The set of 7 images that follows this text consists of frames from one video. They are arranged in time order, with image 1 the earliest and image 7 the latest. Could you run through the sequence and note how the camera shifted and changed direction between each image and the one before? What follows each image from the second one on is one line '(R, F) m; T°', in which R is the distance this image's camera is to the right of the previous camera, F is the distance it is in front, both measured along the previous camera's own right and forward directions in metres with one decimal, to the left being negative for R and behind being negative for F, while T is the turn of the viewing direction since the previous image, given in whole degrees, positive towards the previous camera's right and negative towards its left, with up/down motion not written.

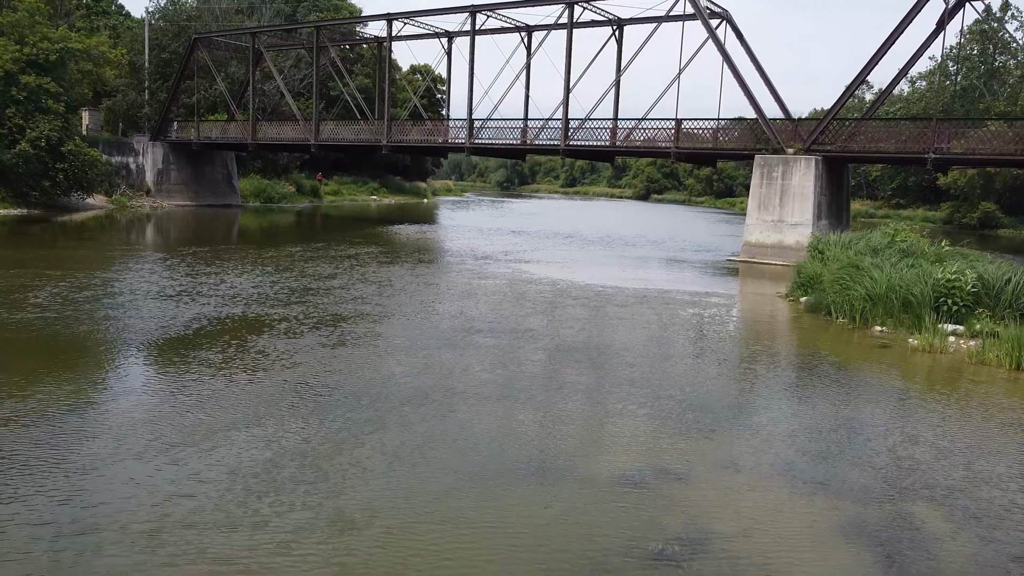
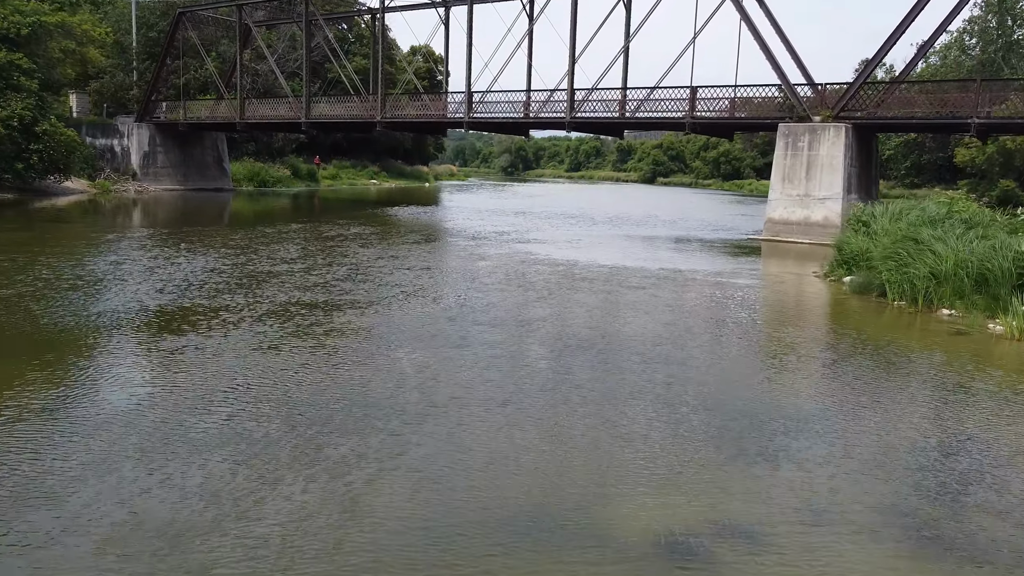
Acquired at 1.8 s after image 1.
(+0.1, +2.4) m; 0°
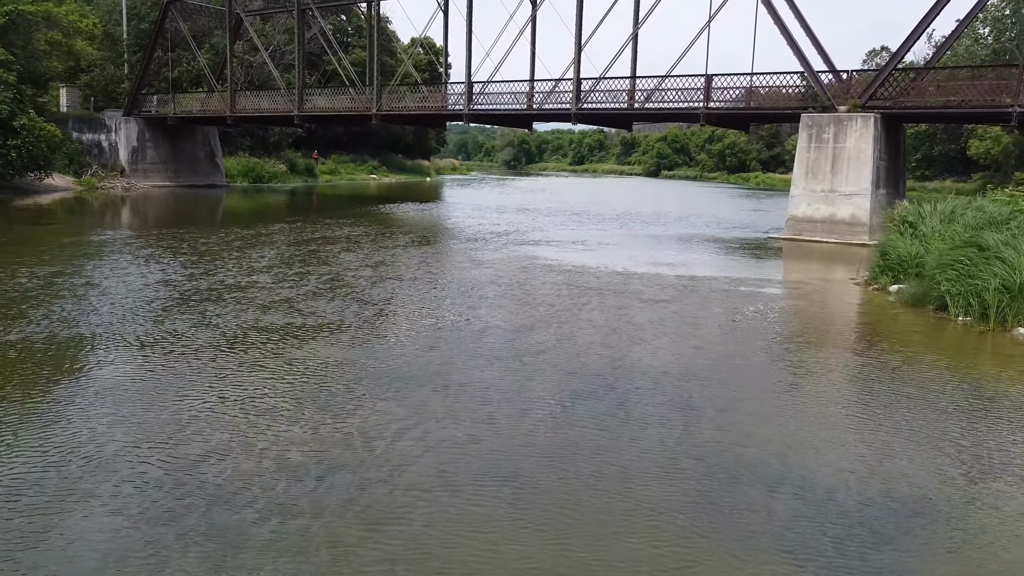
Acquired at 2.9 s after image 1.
(0.0, +1.9) m; 0°
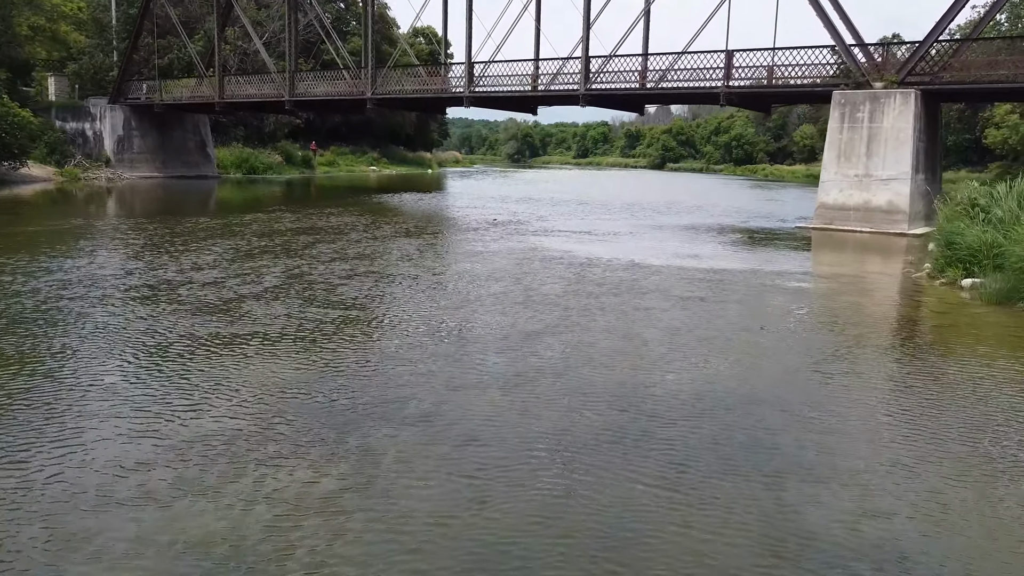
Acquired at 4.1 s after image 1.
(0.0, +2.3) m; 0°
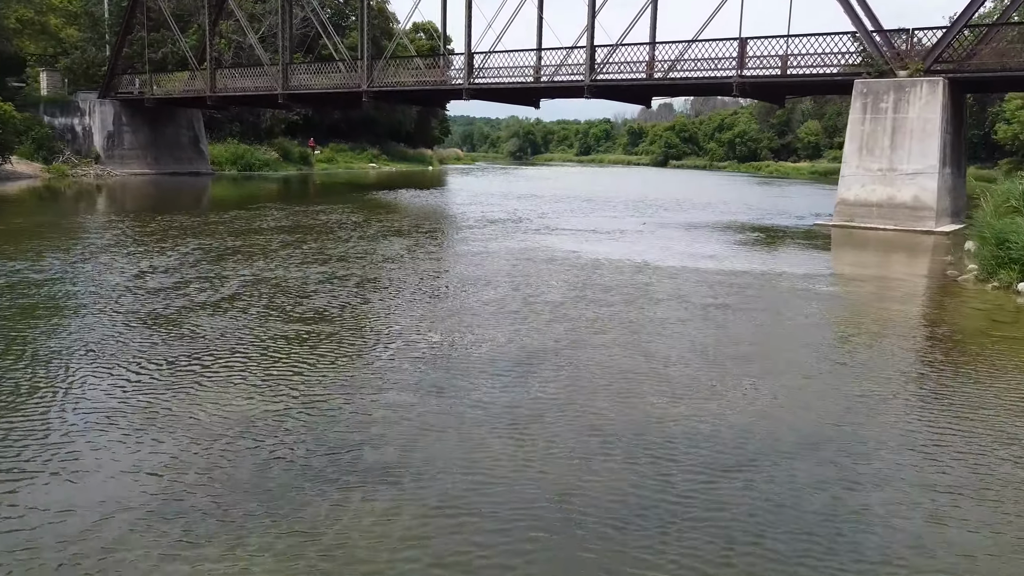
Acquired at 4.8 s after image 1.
(0.0, +1.4) m; 0°
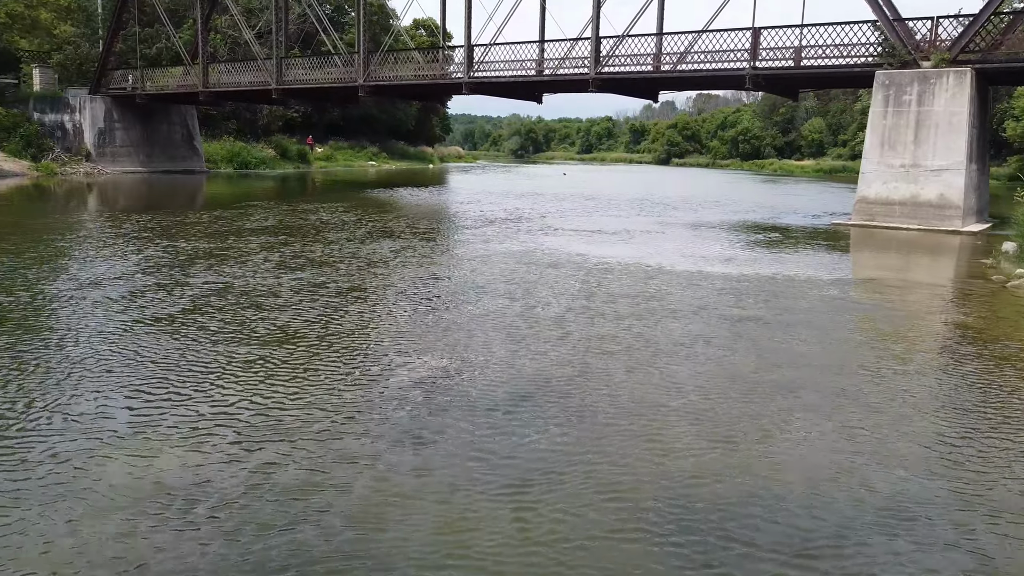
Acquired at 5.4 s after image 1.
(0.0, +1.2) m; 0°
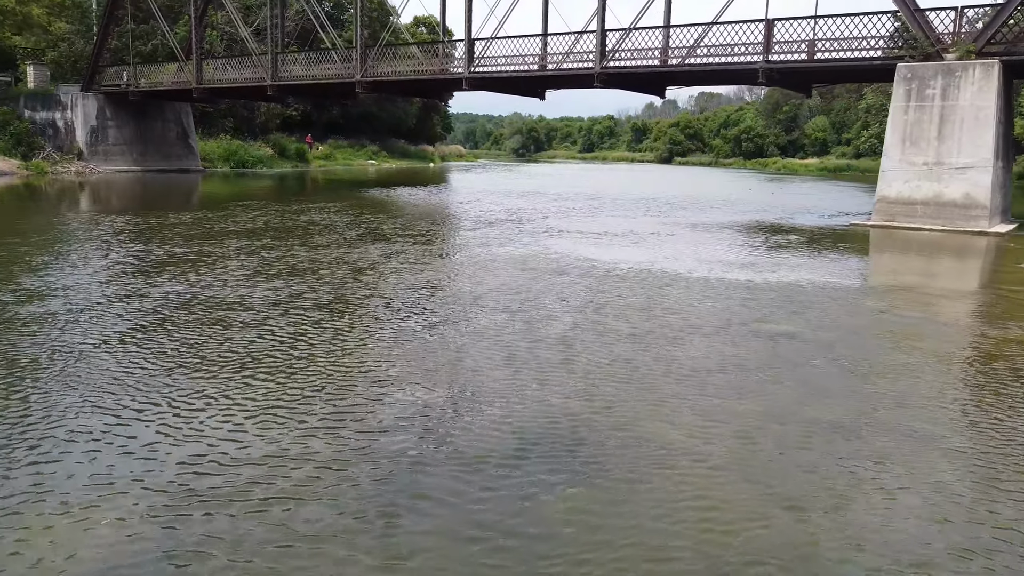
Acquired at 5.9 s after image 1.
(0.0, +1.0) m; 0°
